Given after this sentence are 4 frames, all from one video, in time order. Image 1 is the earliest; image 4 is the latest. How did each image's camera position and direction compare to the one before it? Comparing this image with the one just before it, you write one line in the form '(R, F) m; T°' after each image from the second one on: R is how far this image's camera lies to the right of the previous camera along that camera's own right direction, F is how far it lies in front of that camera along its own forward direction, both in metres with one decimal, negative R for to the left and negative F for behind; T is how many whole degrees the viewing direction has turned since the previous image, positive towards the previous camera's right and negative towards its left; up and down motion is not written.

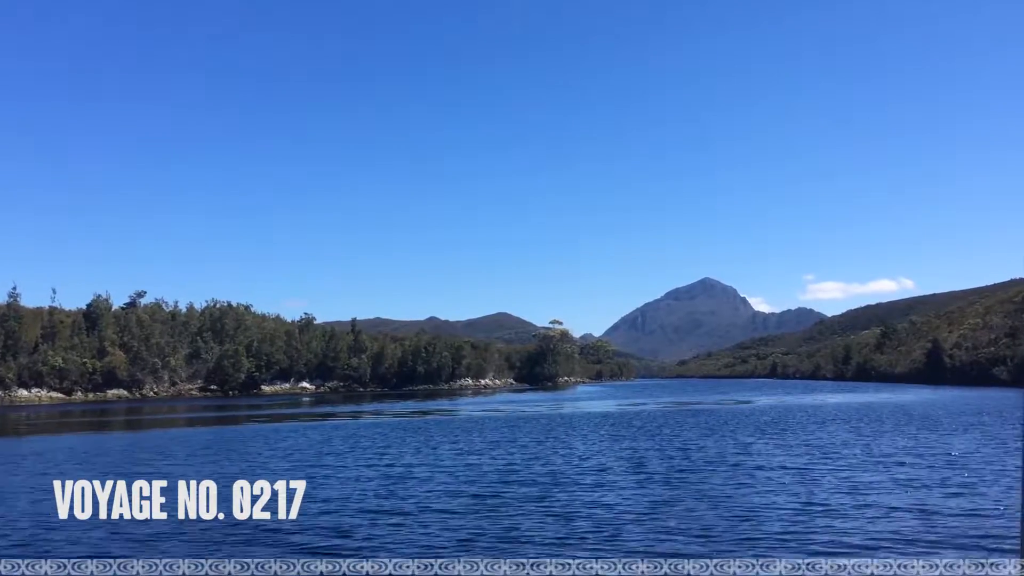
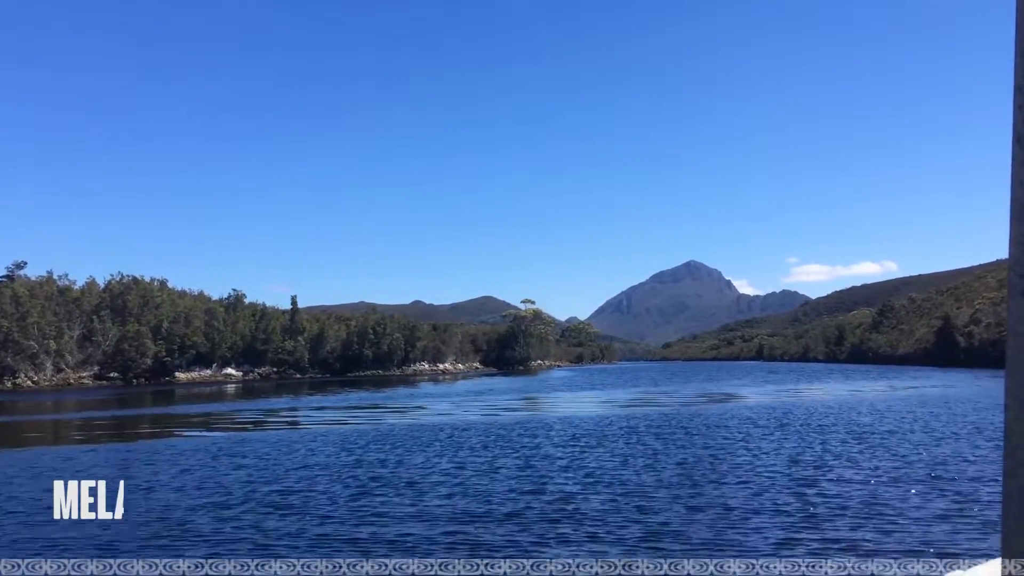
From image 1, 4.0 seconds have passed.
(+3.9, +16.2) m; +1°
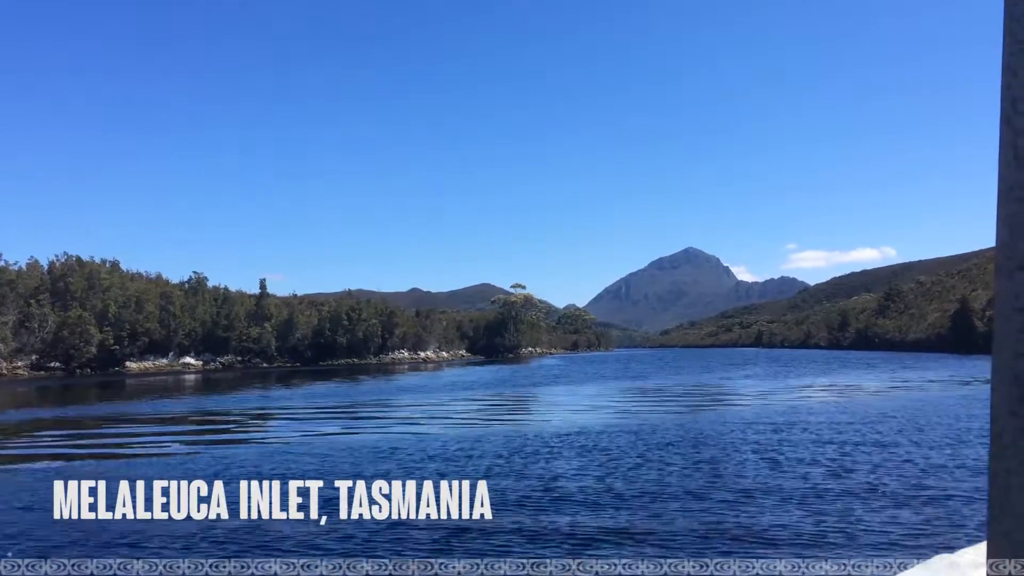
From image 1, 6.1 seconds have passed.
(+1.9, +8.7) m; 0°
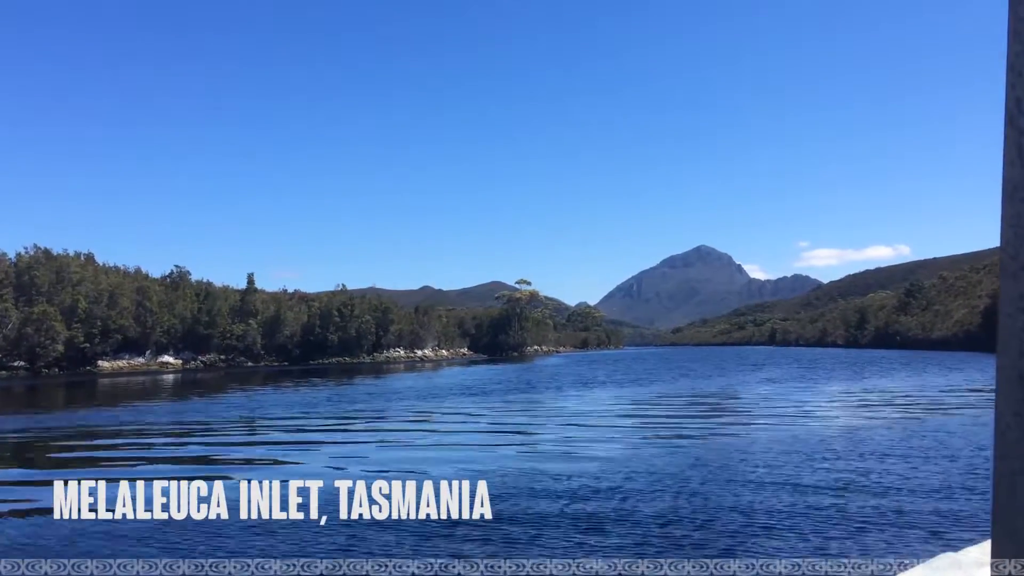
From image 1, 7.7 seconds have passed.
(+1.4, +6.6) m; -1°
